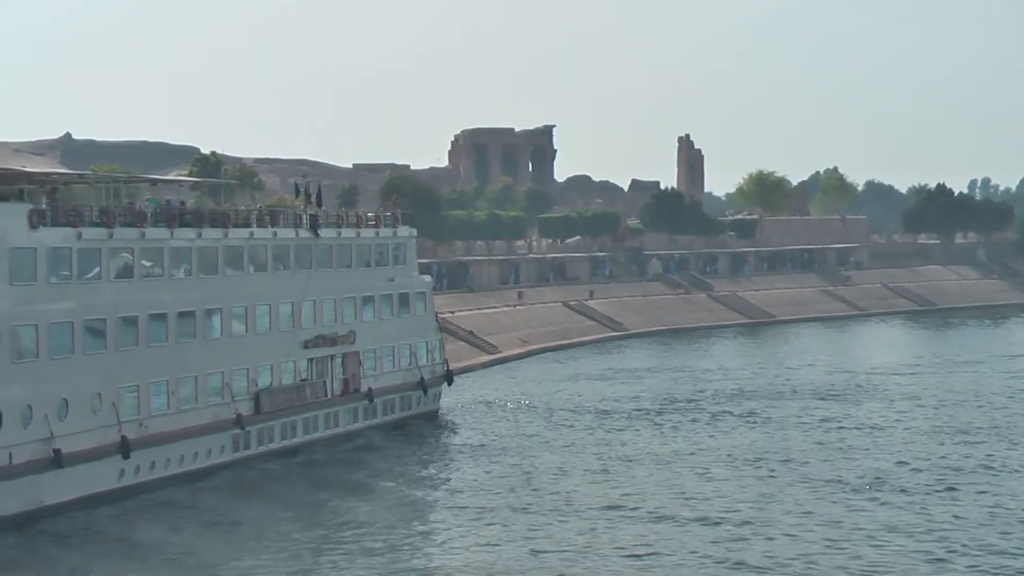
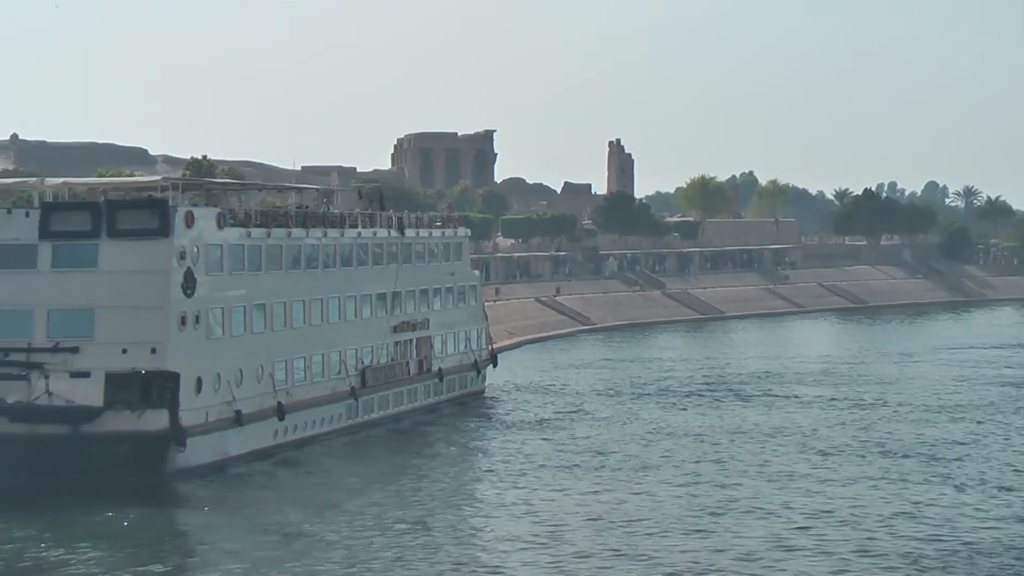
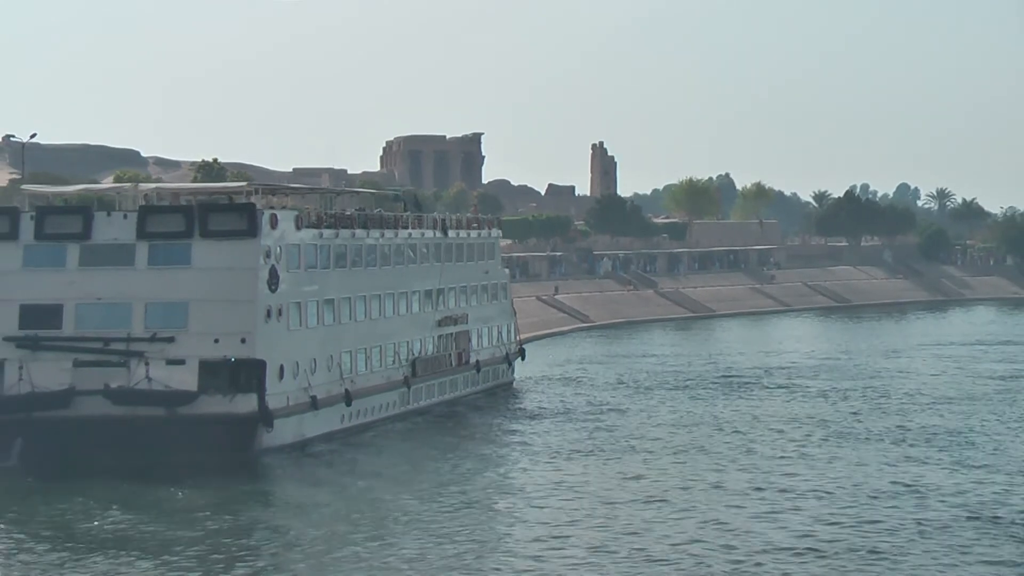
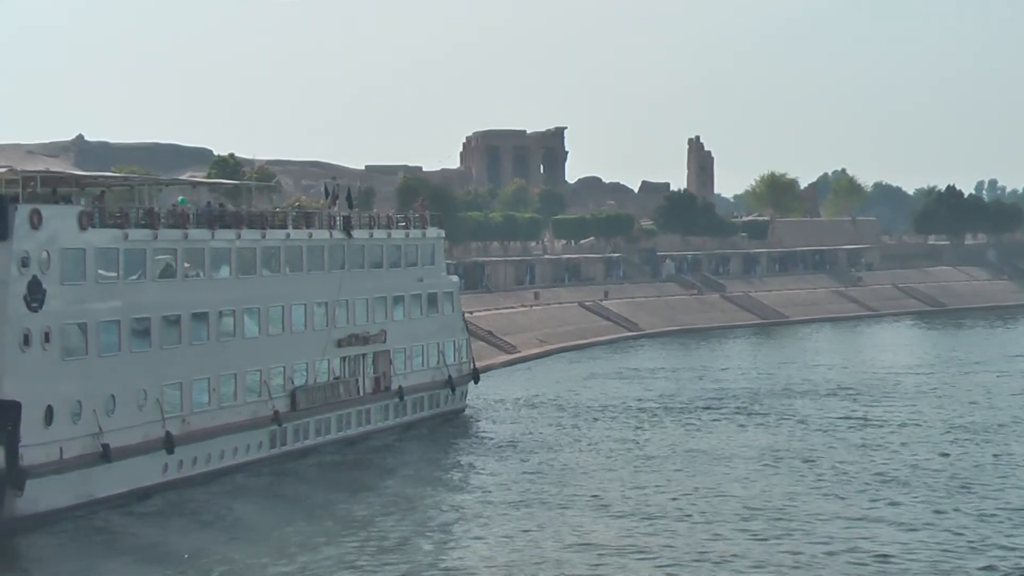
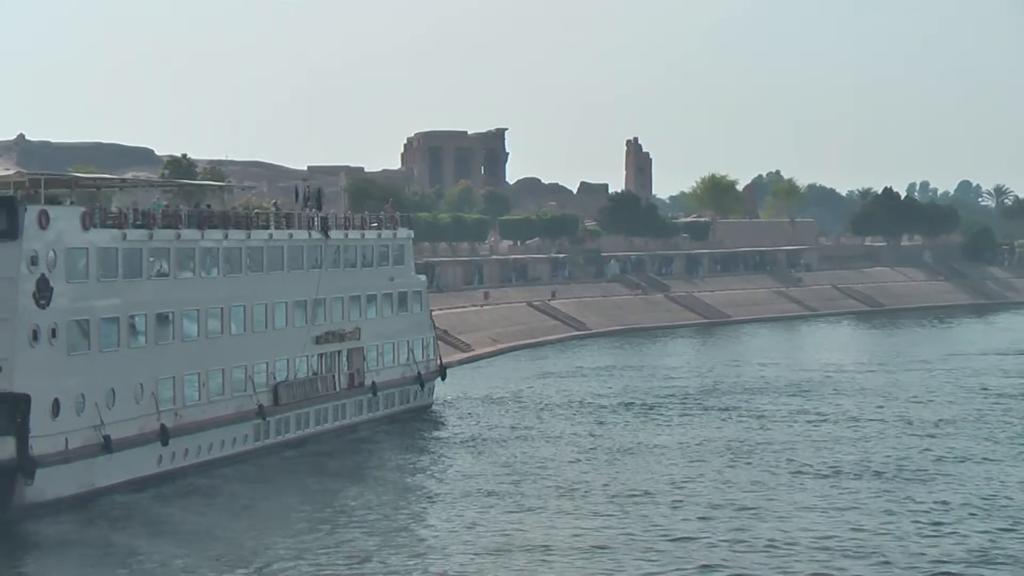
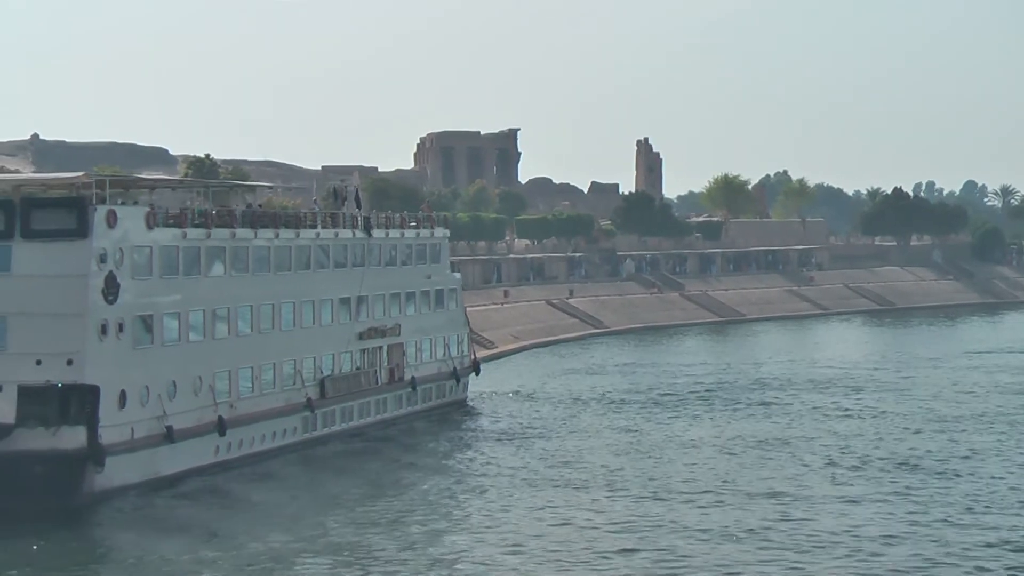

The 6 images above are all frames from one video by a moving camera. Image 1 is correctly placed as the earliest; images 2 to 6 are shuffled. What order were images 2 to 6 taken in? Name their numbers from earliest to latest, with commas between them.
4, 5, 6, 2, 3
